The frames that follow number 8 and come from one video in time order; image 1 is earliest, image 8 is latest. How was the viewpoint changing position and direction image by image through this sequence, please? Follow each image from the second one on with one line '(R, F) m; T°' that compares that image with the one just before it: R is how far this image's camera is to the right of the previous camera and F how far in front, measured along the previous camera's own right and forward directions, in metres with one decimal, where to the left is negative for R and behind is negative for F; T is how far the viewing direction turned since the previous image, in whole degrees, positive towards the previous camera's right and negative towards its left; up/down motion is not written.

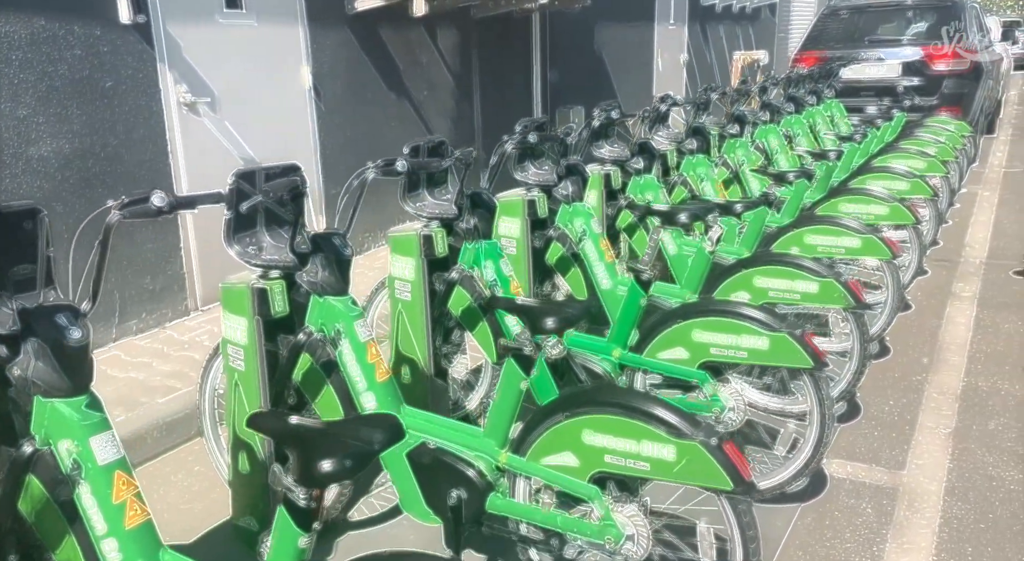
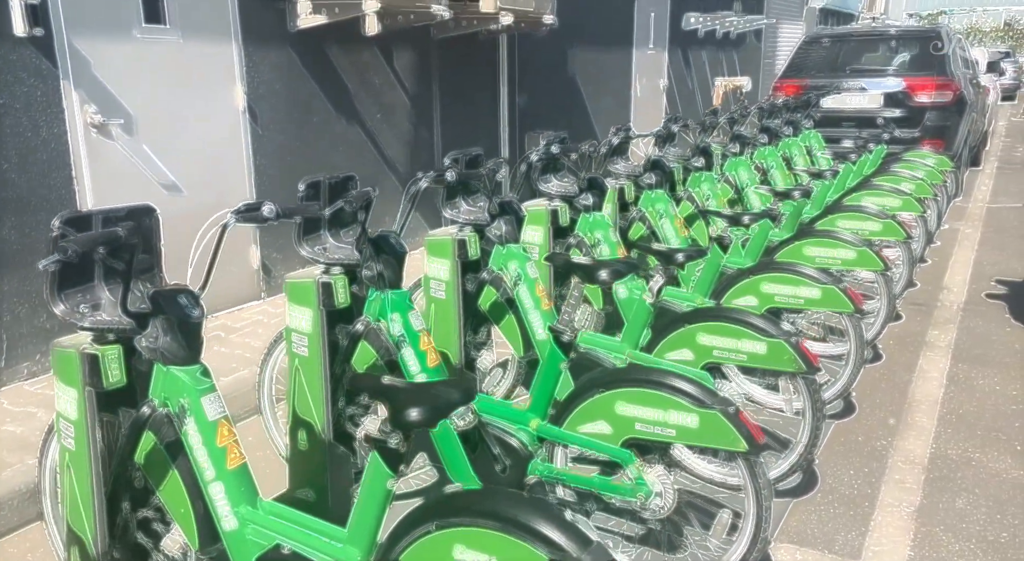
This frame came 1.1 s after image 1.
(+0.3, +0.3) m; +1°
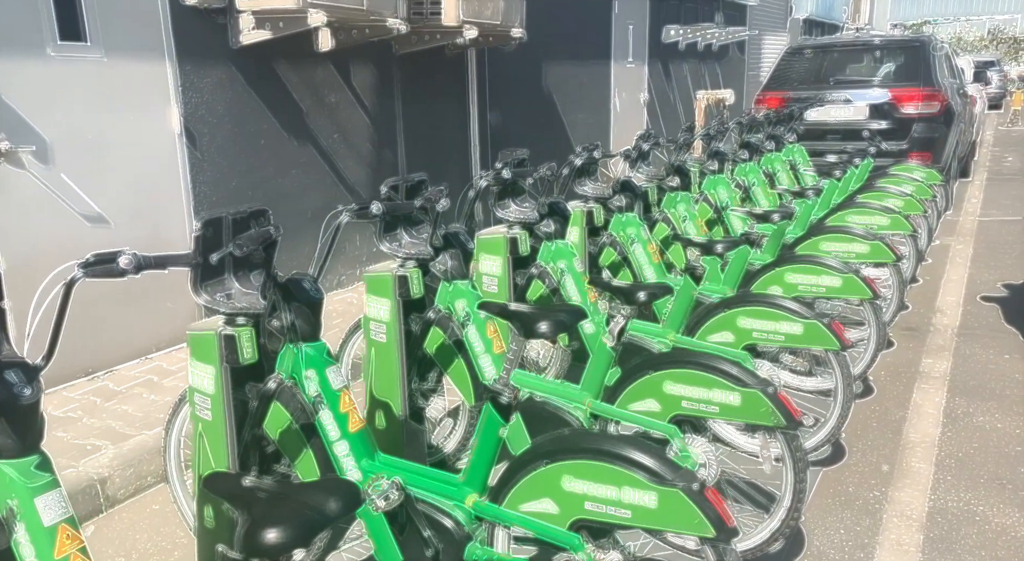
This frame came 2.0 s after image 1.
(+0.2, +0.4) m; +1°
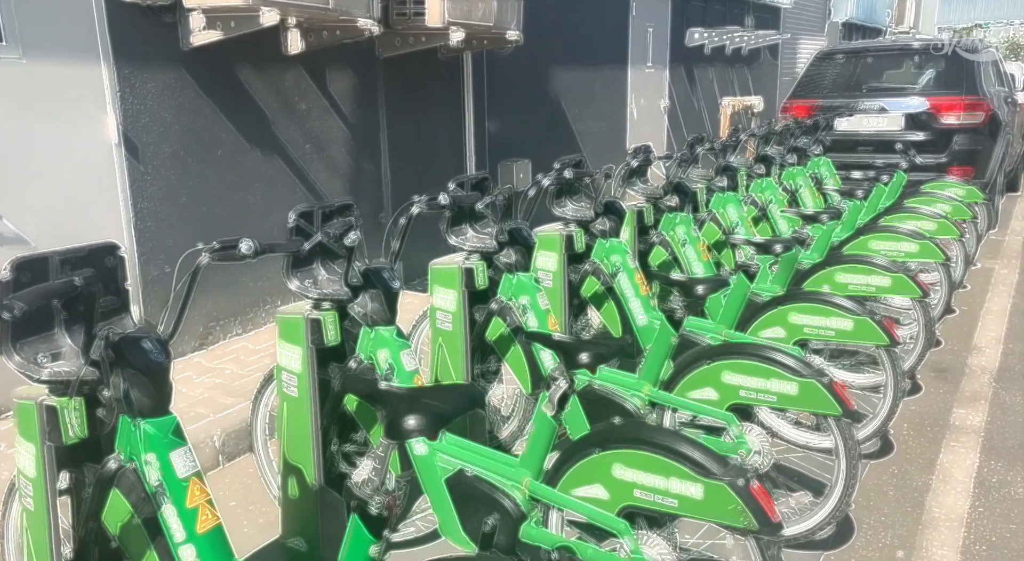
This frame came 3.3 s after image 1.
(+0.3, +0.5) m; -3°
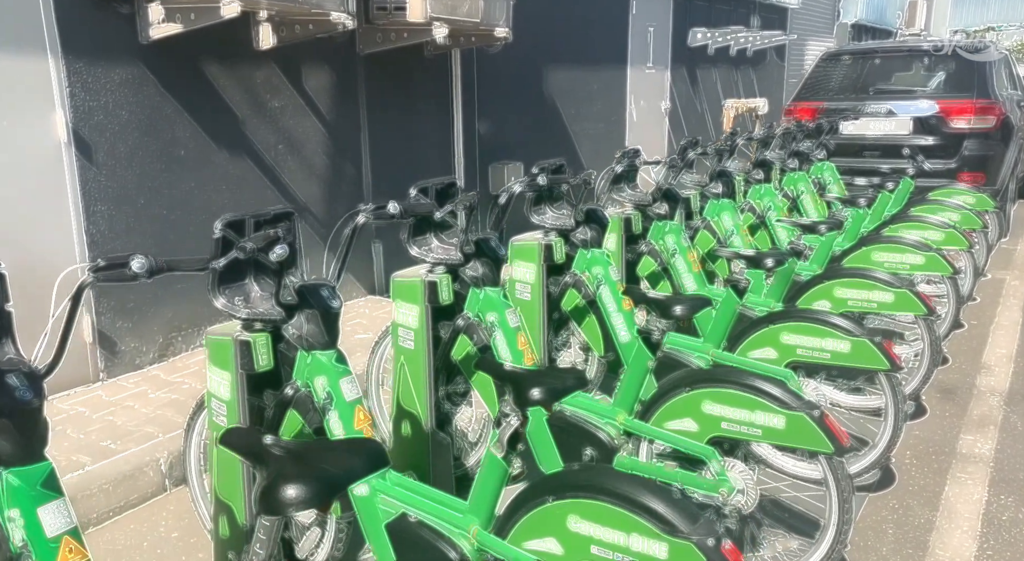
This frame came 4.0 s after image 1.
(+0.2, +0.3) m; -1°
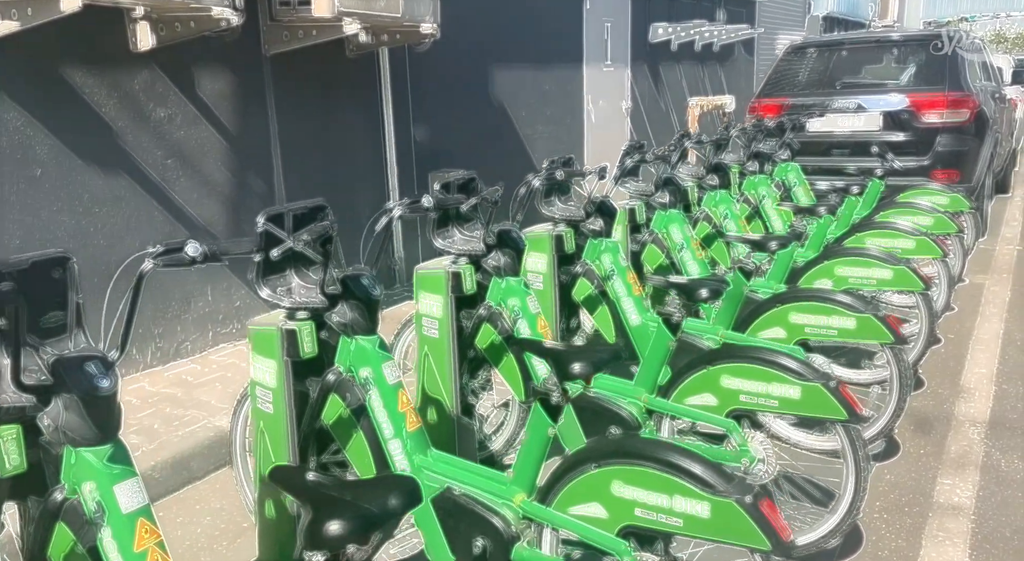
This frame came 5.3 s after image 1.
(+0.3, +0.5) m; +1°
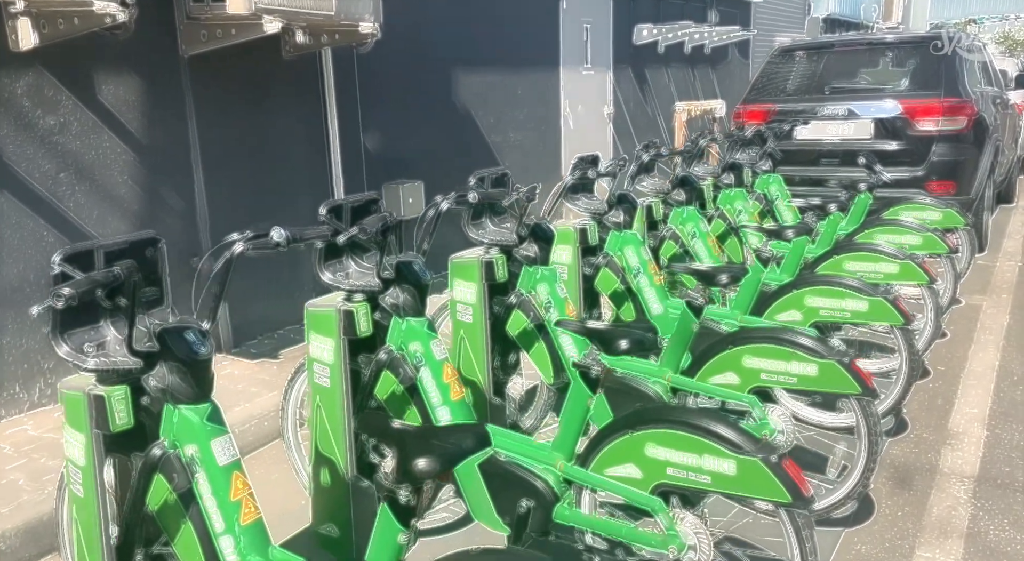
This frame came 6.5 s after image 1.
(+0.4, +0.5) m; 0°
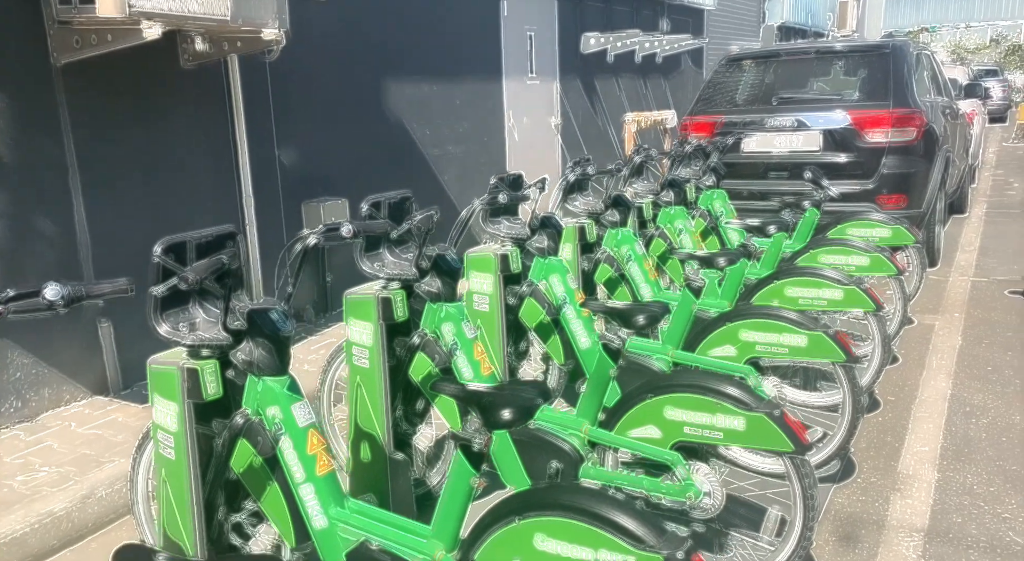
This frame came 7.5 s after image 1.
(+0.3, +0.4) m; +2°
